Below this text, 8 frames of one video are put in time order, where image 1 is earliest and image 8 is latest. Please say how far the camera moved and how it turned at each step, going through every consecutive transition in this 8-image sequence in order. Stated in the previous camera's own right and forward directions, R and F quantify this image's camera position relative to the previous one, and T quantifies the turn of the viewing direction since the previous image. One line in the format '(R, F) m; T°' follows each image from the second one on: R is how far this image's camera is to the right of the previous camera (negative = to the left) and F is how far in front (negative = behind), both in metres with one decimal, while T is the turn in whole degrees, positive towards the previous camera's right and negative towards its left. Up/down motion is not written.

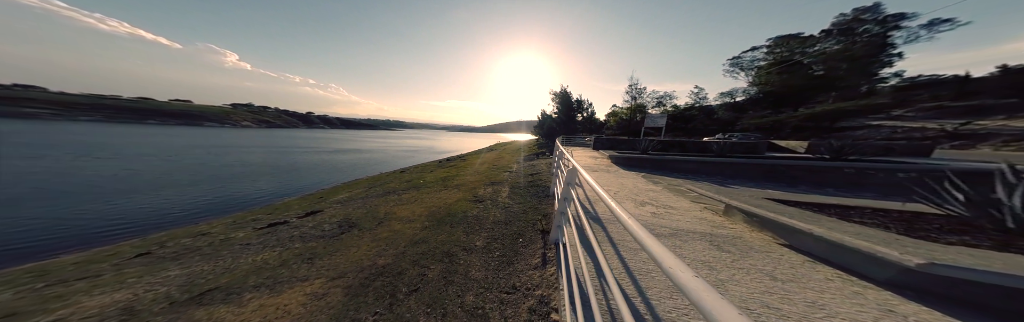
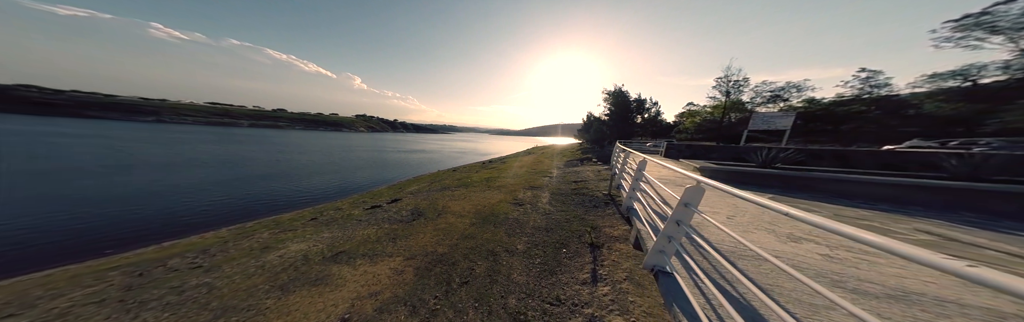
(-0.2, 0.0) m; -15°
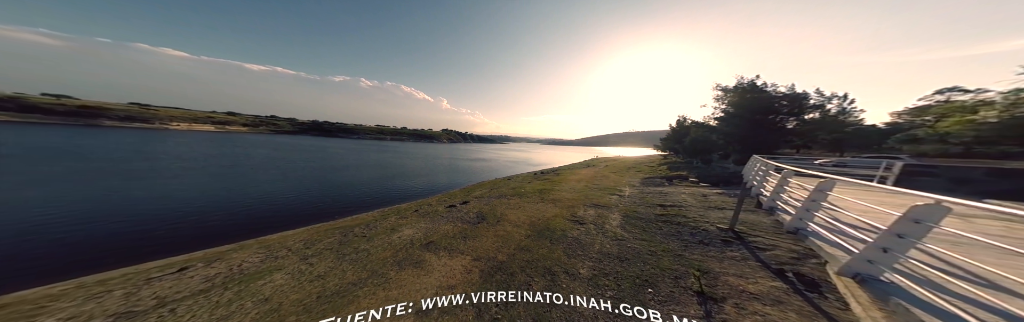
(-0.6, +0.1) m; -20°
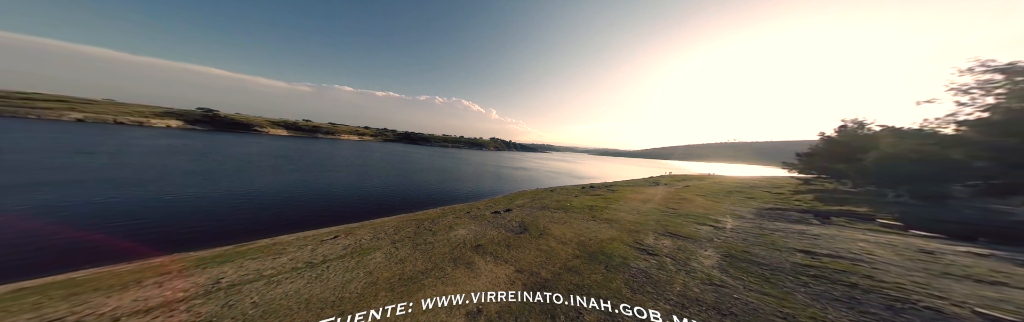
(-1.4, -0.1) m; -16°
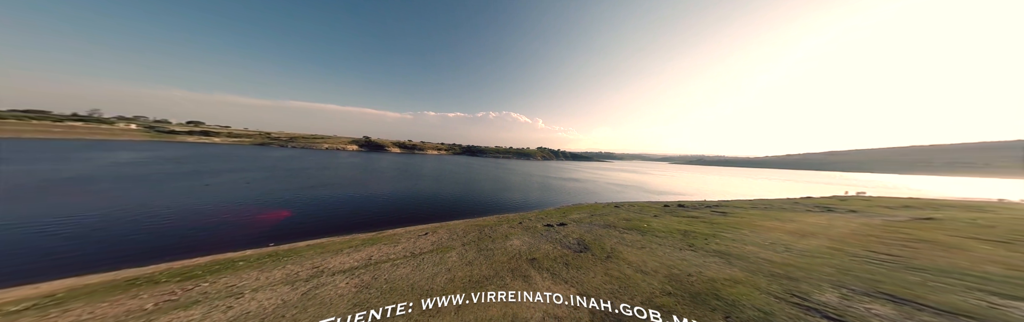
(-3.1, -0.2) m; -20°
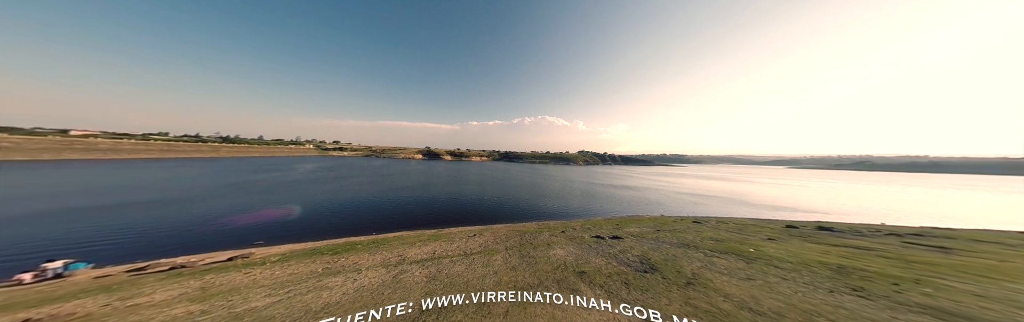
(-2.0, -0.6) m; -14°
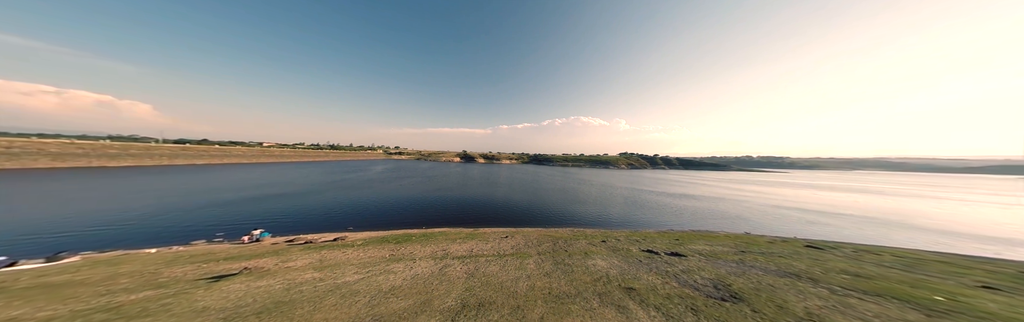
(-0.8, -0.3) m; -11°
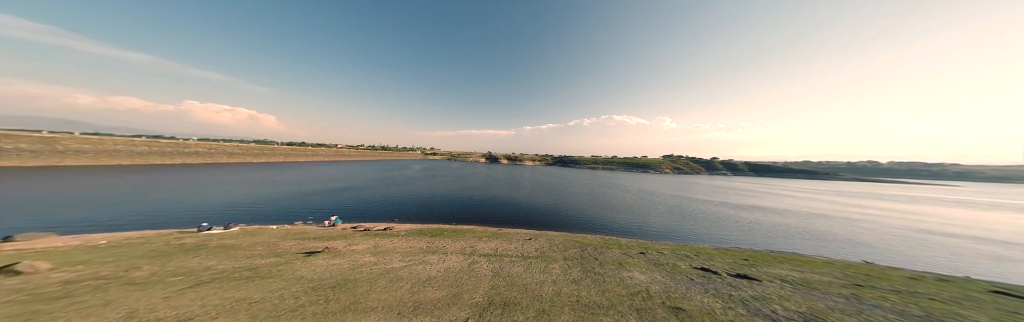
(-0.3, 0.0) m; -9°
